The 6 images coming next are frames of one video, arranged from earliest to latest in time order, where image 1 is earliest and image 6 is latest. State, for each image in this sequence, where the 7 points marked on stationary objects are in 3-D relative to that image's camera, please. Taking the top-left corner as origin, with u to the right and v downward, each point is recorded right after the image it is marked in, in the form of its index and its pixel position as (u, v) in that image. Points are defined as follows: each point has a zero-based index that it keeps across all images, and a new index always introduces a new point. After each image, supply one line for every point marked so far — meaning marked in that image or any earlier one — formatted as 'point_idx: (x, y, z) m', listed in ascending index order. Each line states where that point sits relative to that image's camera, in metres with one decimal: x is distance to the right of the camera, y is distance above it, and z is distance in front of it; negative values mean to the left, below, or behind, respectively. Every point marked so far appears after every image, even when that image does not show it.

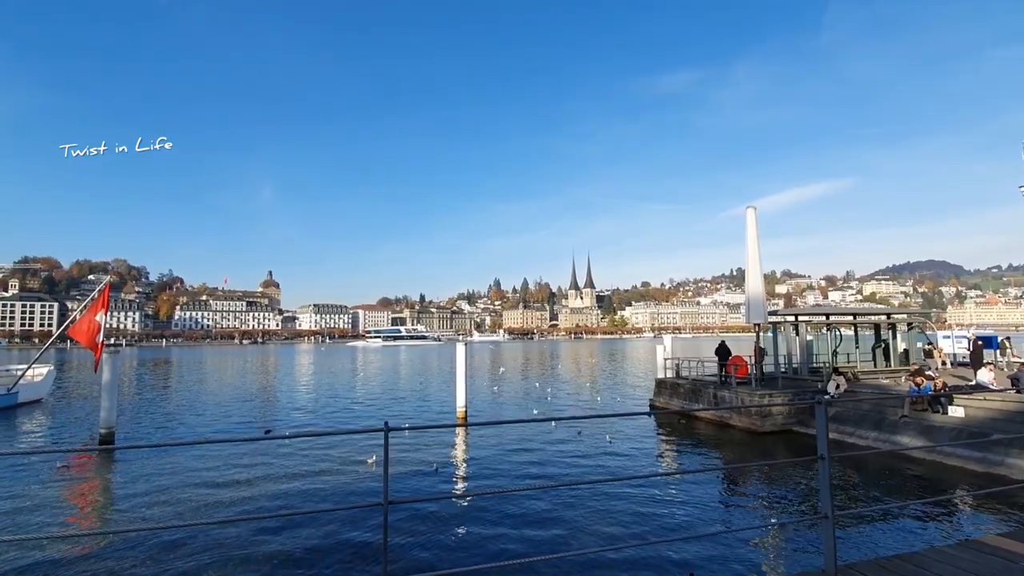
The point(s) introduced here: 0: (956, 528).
0: (+9.7, -5.4, +11.2) m
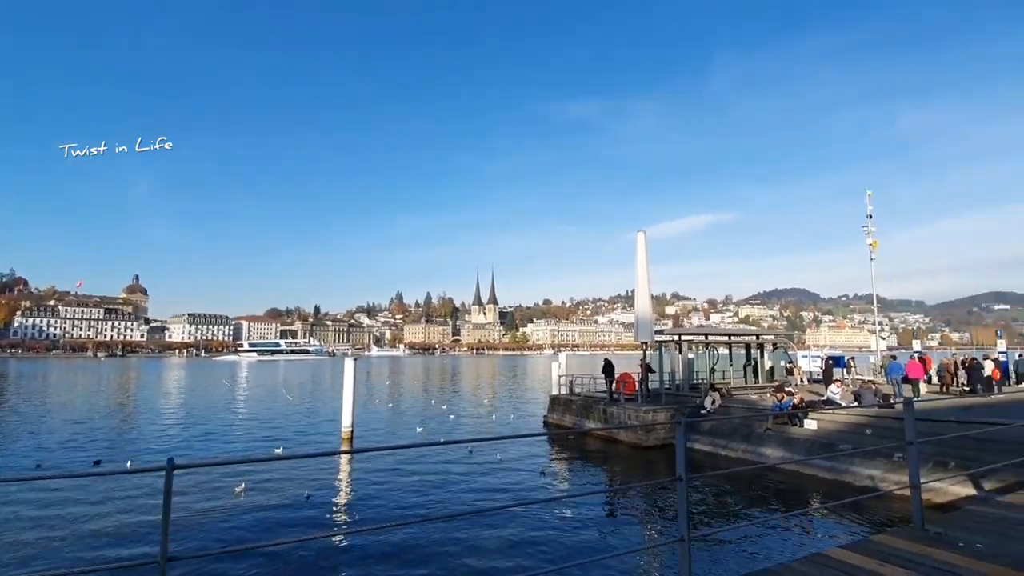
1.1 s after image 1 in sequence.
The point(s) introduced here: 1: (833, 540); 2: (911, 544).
0: (+7.0, -5.9, +12.0) m
1: (+7.5, -6.0, +12.1) m
2: (+3.8, -2.5, +5.0) m
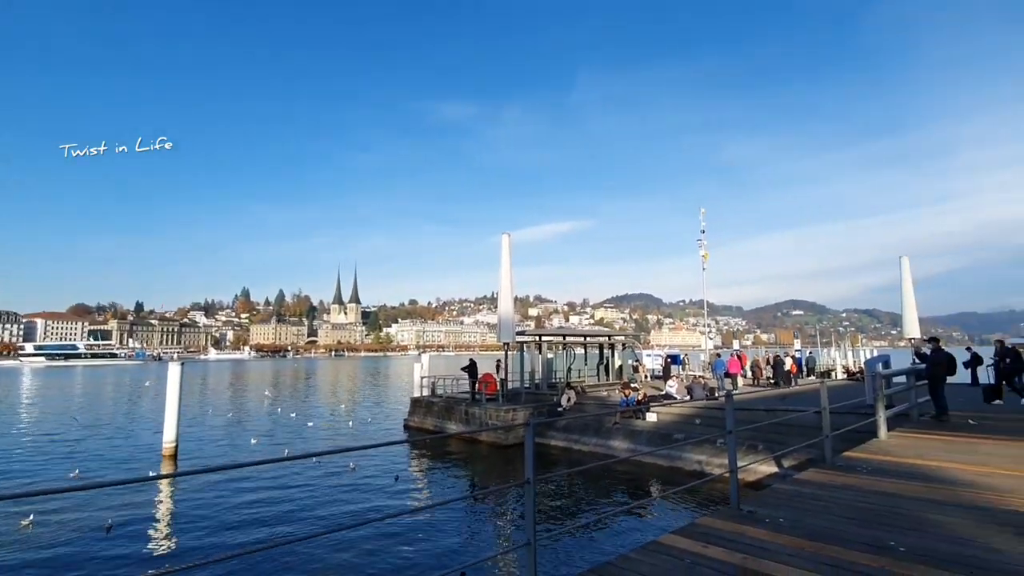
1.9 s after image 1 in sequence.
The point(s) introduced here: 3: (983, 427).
0: (+3.5, -6.0, +13.1) m
1: (+4.0, -6.1, +13.2) m
2: (+2.3, -2.5, +5.5) m
3: (+10.2, -3.0, +11.2) m
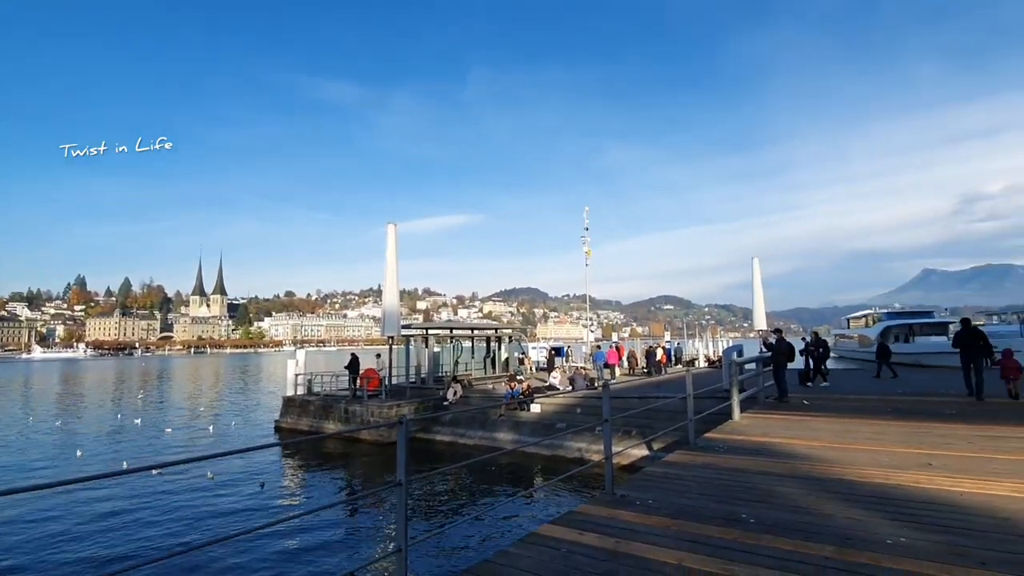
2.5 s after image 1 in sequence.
0: (+0.6, -5.8, +13.3) m
1: (+1.0, -5.9, +13.6) m
2: (+1.0, -2.4, +5.6) m
3: (+7.5, -2.9, +12.9) m
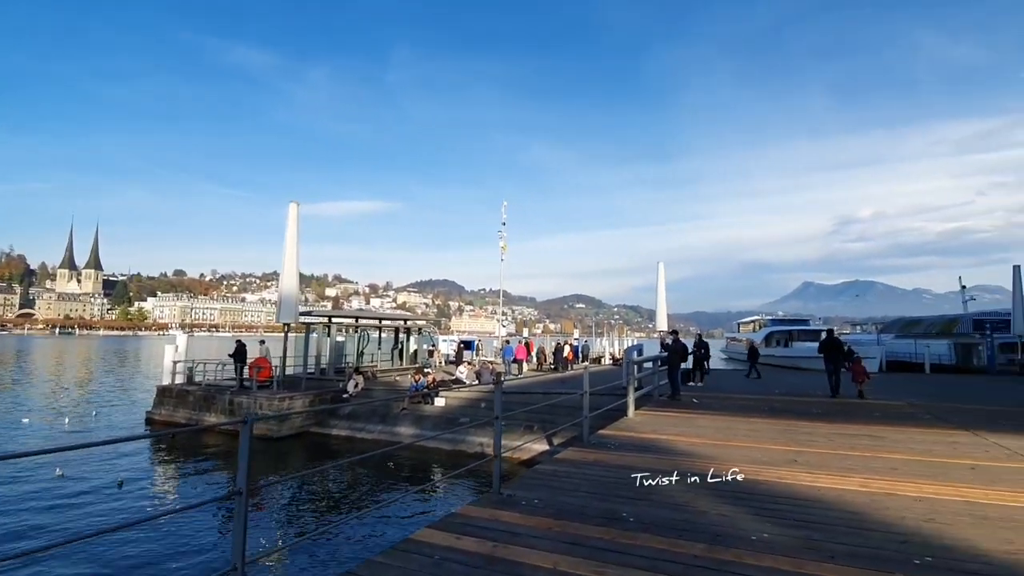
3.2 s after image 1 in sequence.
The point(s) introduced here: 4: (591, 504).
0: (-2.1, -5.6, +13.0) m
1: (-1.7, -5.7, +13.3) m
2: (-0.3, -2.3, +5.4) m
3: (+5.0, -3.0, +13.6) m
4: (+0.8, -2.3, +5.5) m
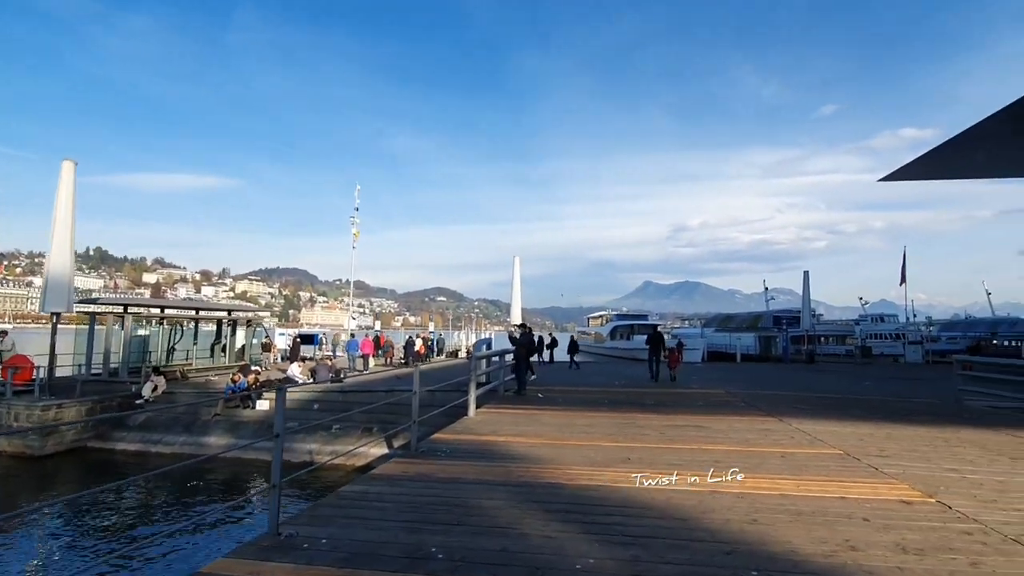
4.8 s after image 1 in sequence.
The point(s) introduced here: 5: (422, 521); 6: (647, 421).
0: (-5.9, -5.3, +10.9) m
1: (-5.6, -5.3, +11.3) m
2: (-2.0, -2.1, +4.0) m
3: (+0.9, -2.8, +13.3) m
4: (-1.0, -2.1, +4.4) m
5: (-0.8, -2.2, +4.8) m
6: (+2.7, -2.6, +10.3) m
